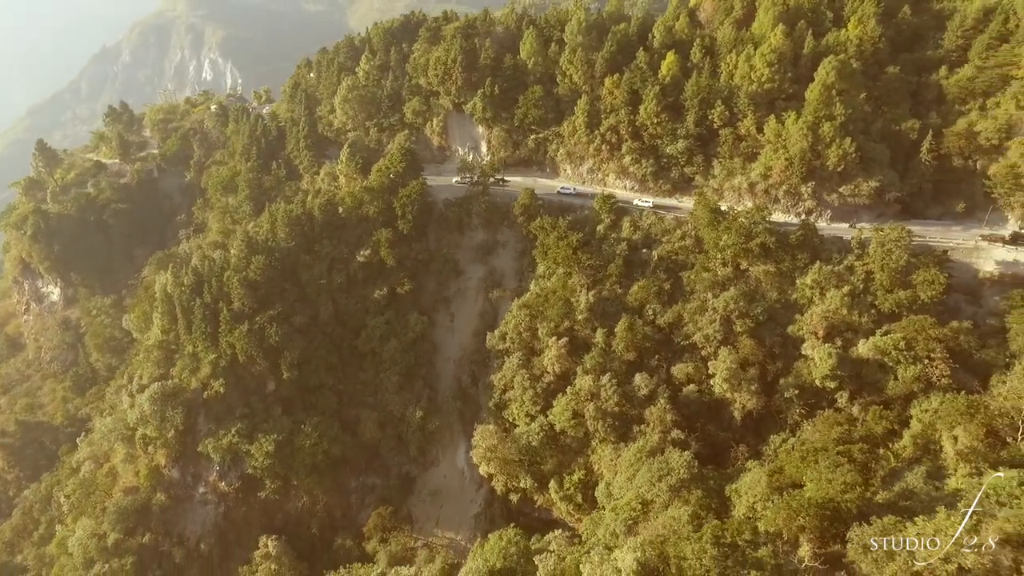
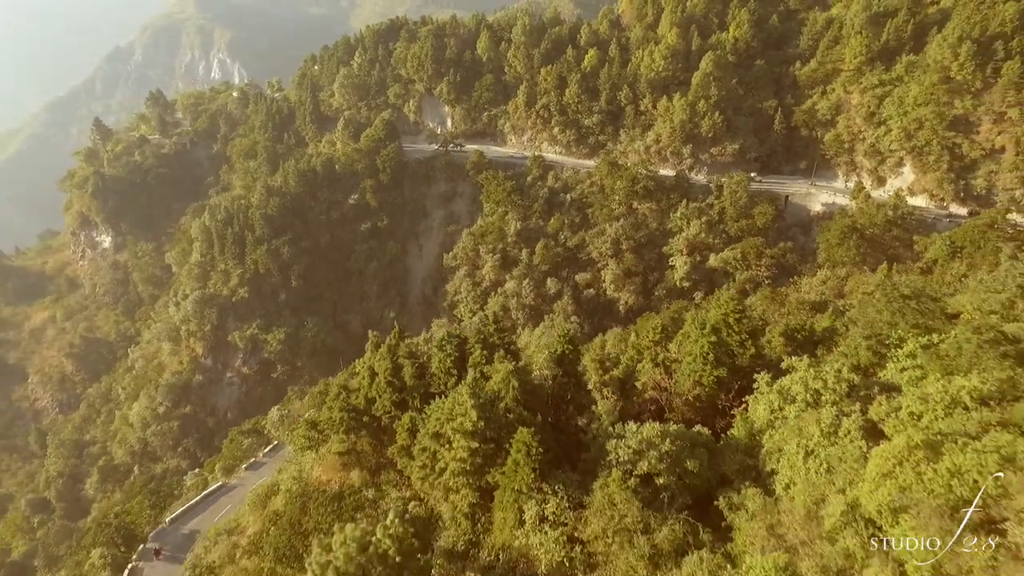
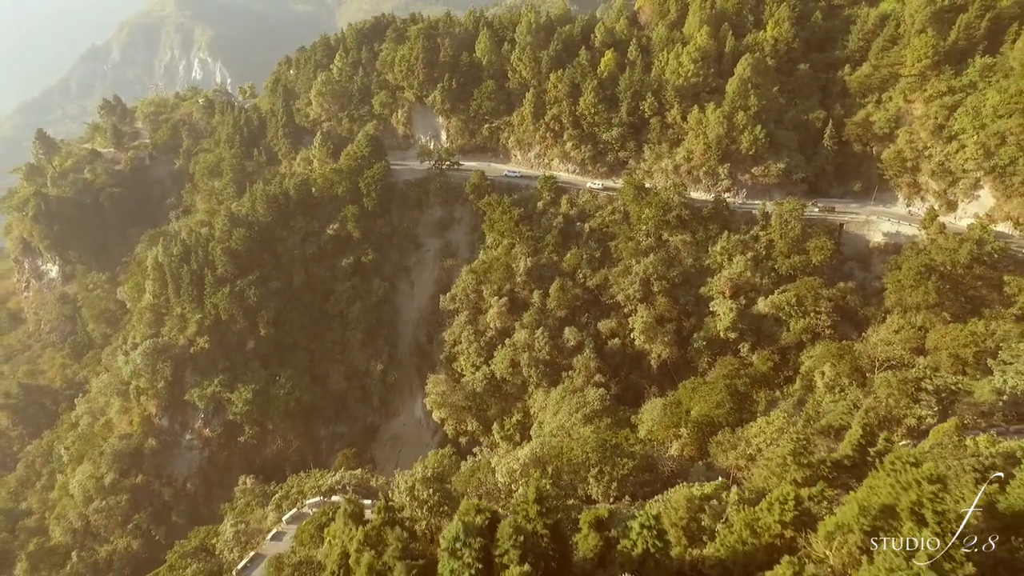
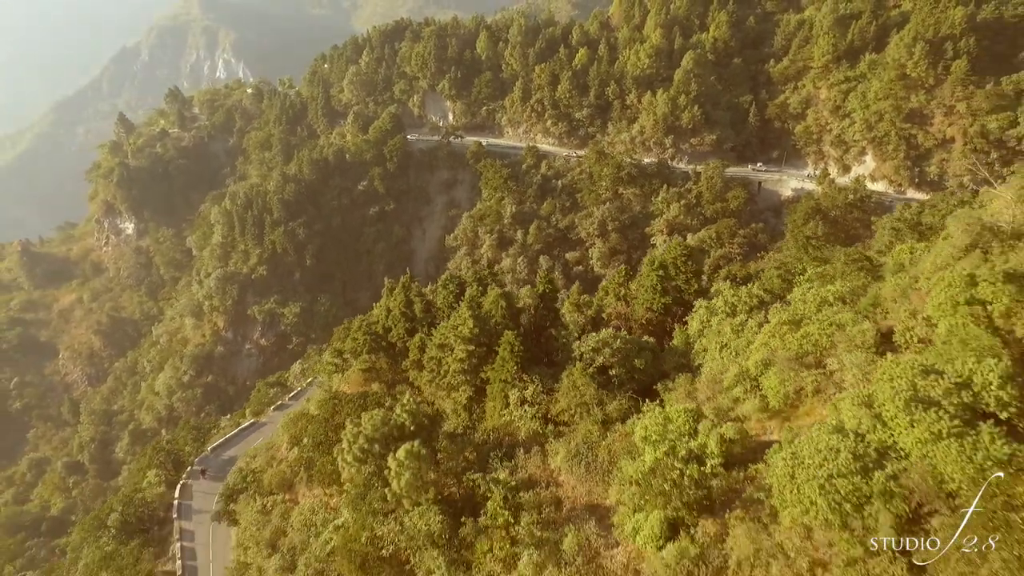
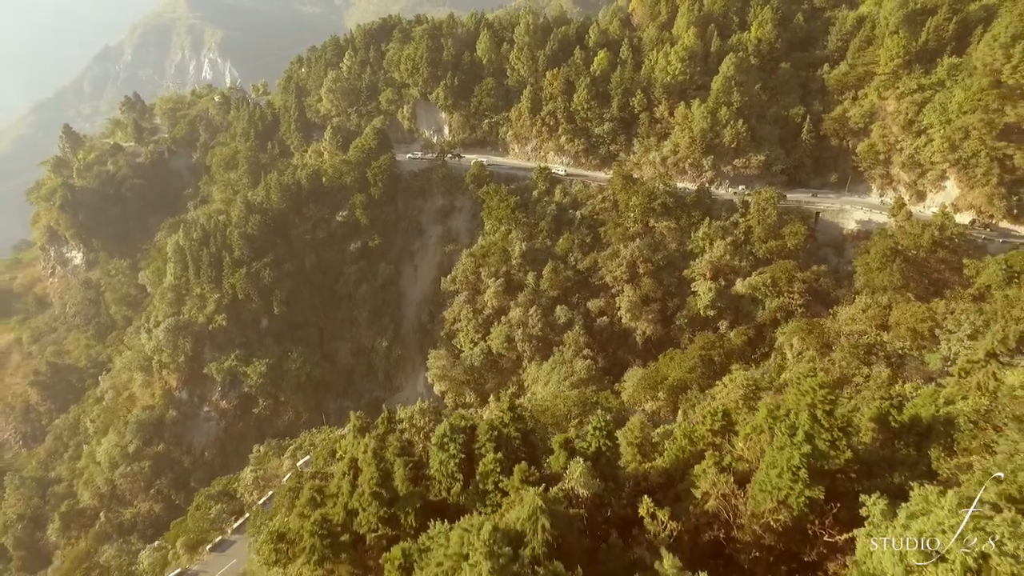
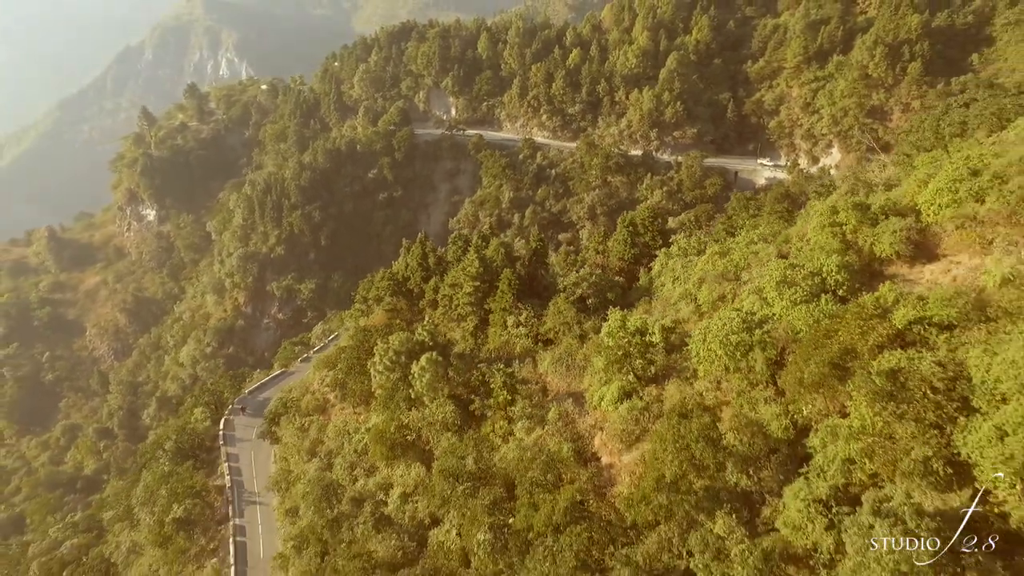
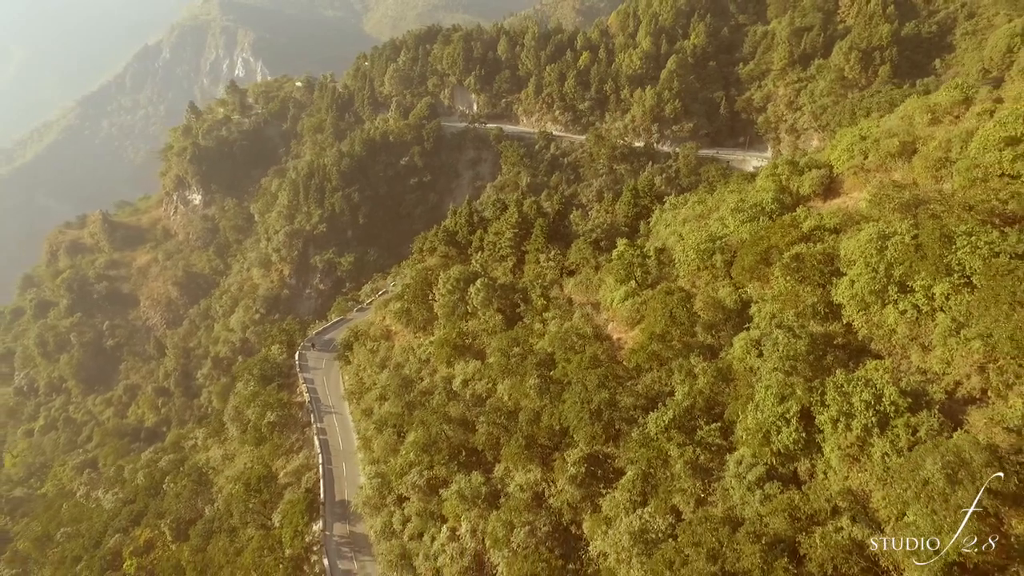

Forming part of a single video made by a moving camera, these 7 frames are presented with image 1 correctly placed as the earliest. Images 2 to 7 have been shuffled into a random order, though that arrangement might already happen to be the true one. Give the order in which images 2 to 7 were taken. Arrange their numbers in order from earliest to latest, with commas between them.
3, 5, 2, 4, 6, 7
